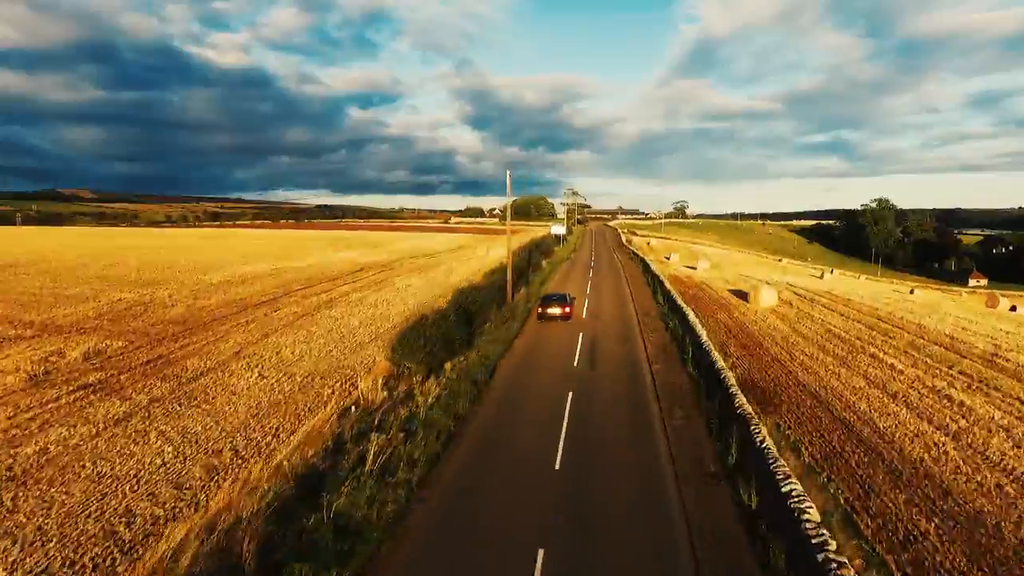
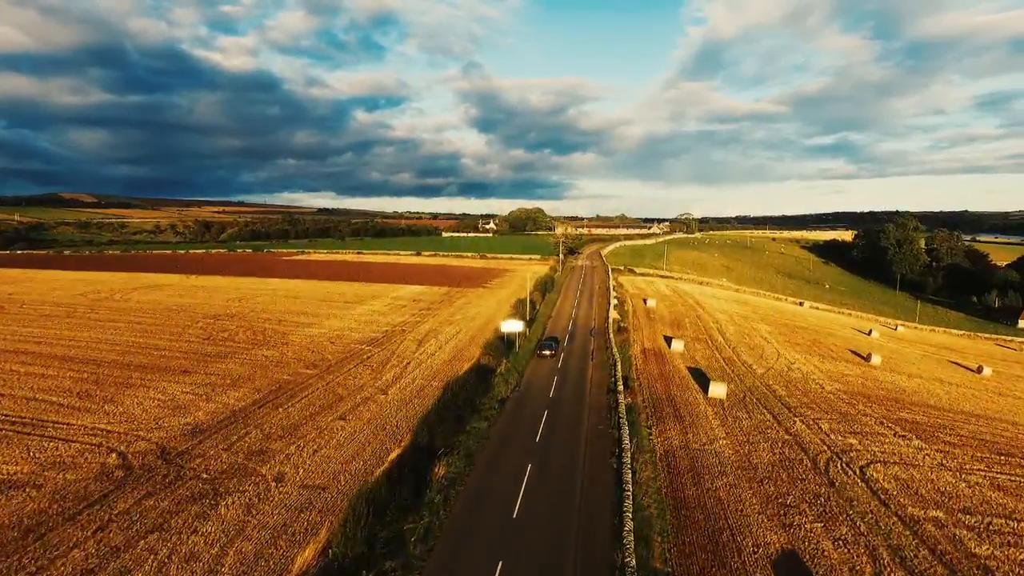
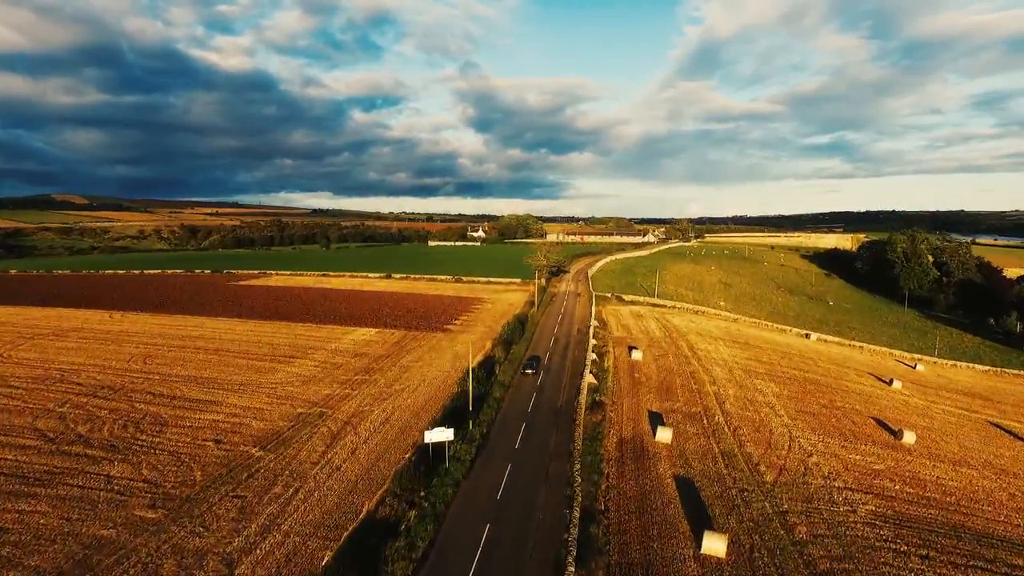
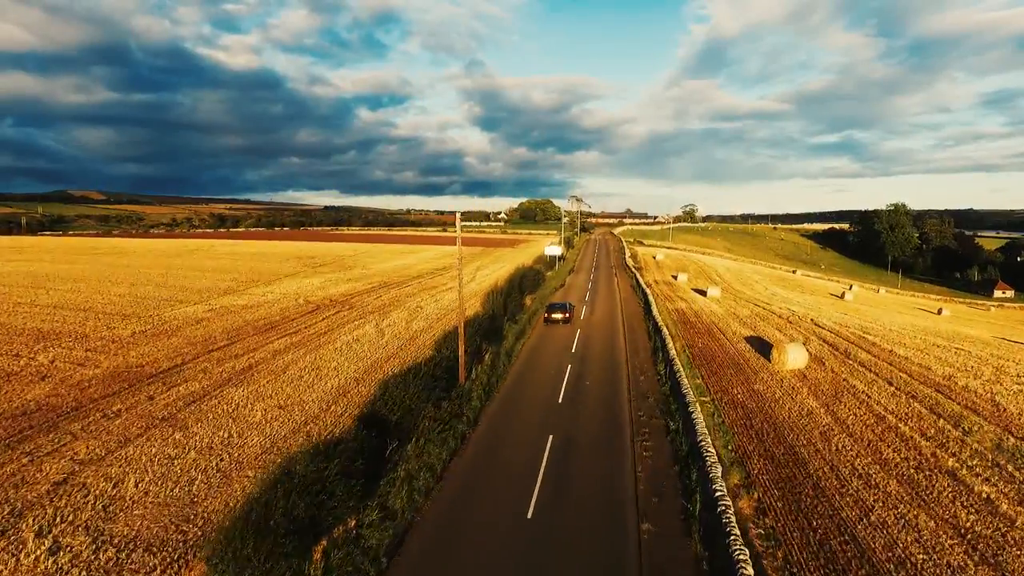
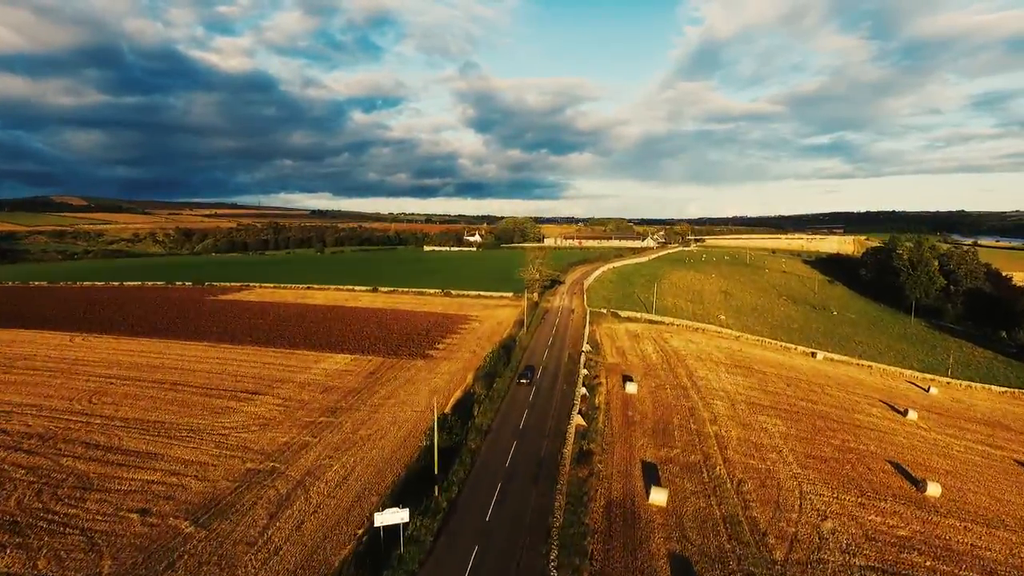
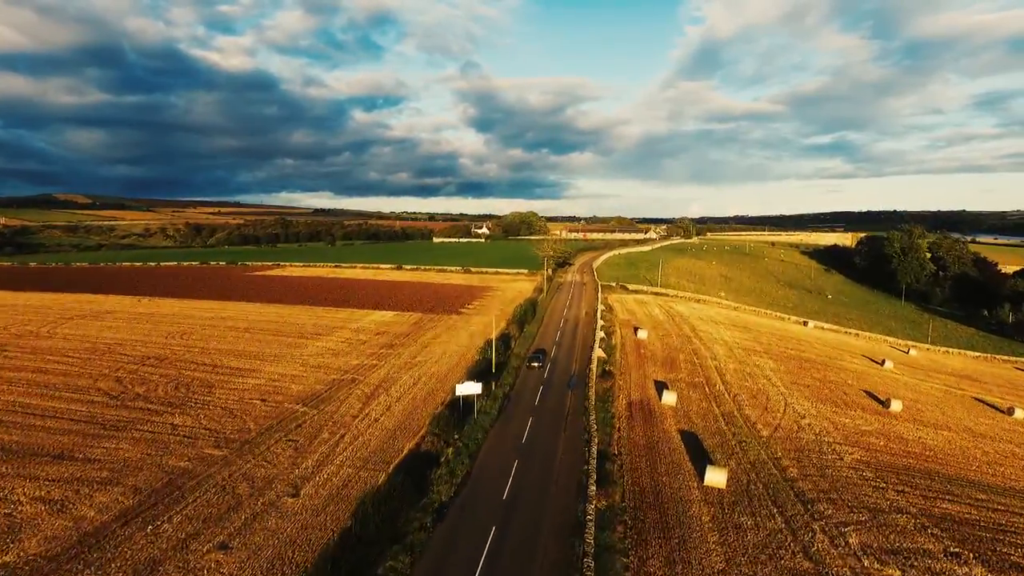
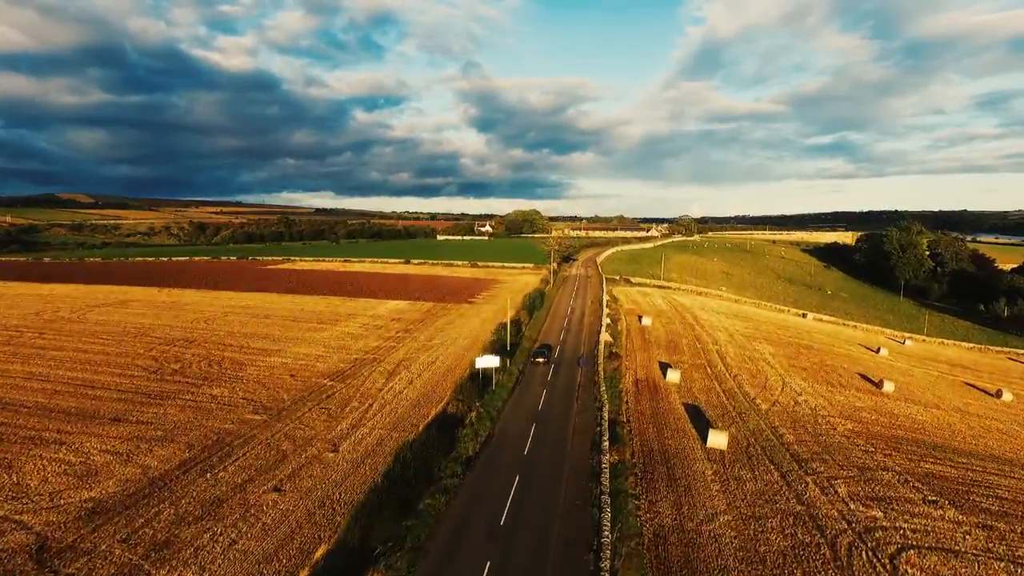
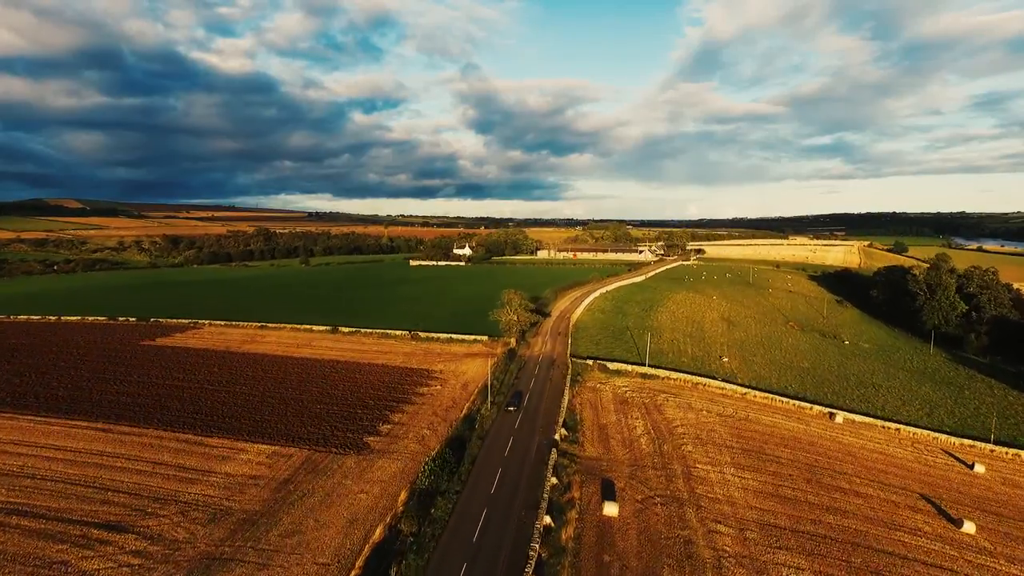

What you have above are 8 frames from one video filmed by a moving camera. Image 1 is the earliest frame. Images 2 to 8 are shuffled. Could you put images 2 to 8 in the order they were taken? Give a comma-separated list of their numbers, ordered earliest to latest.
4, 2, 7, 6, 3, 5, 8
